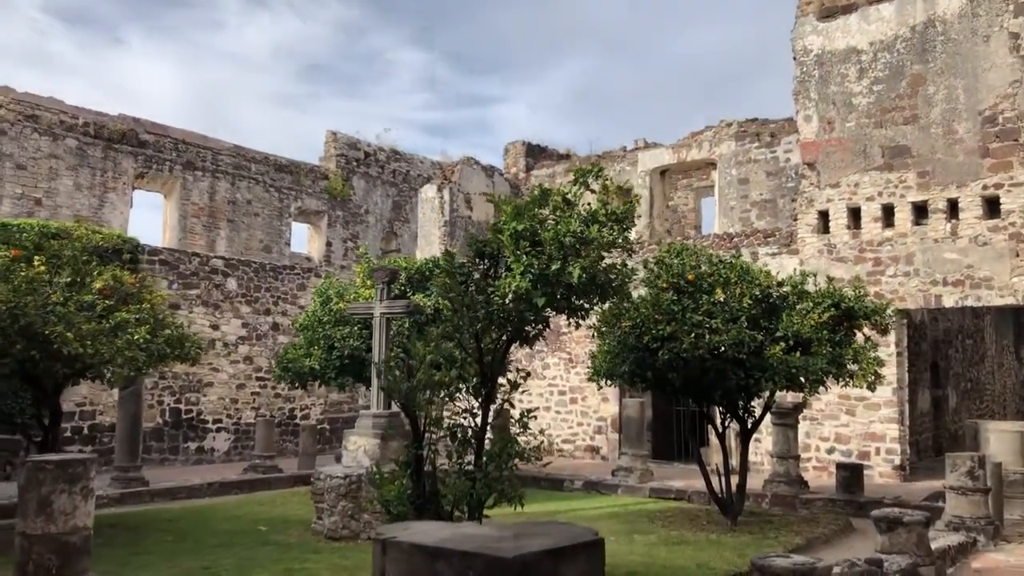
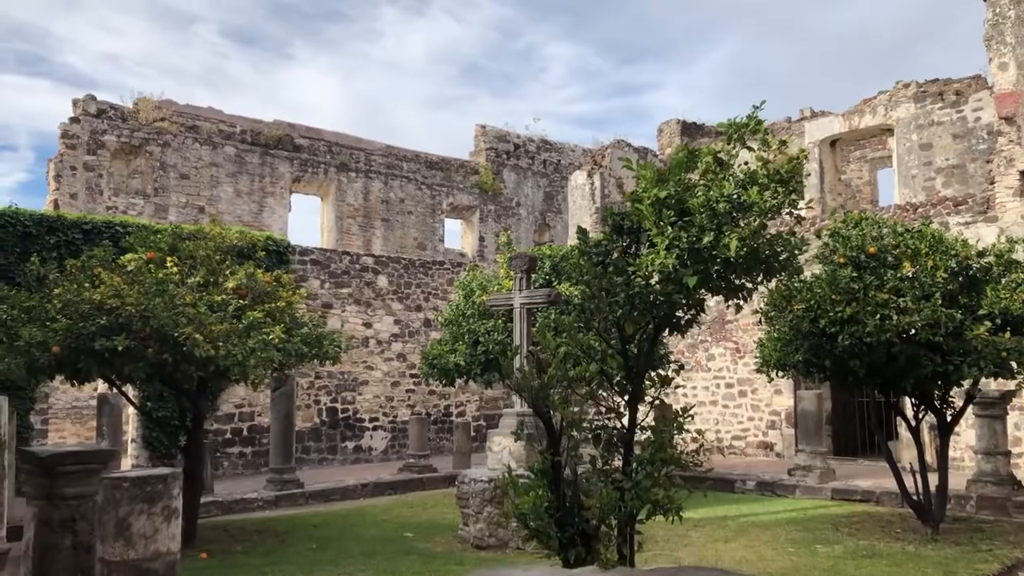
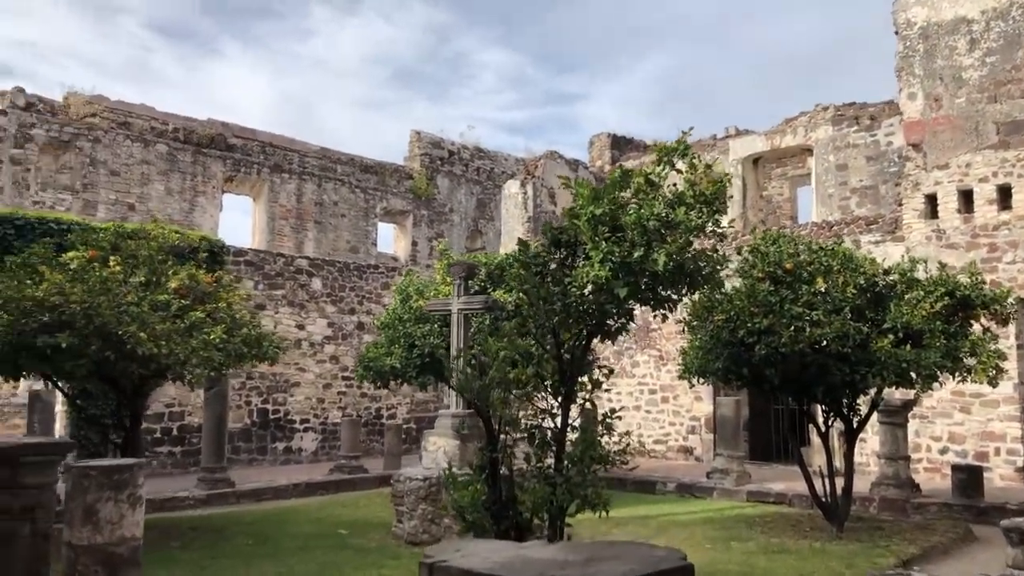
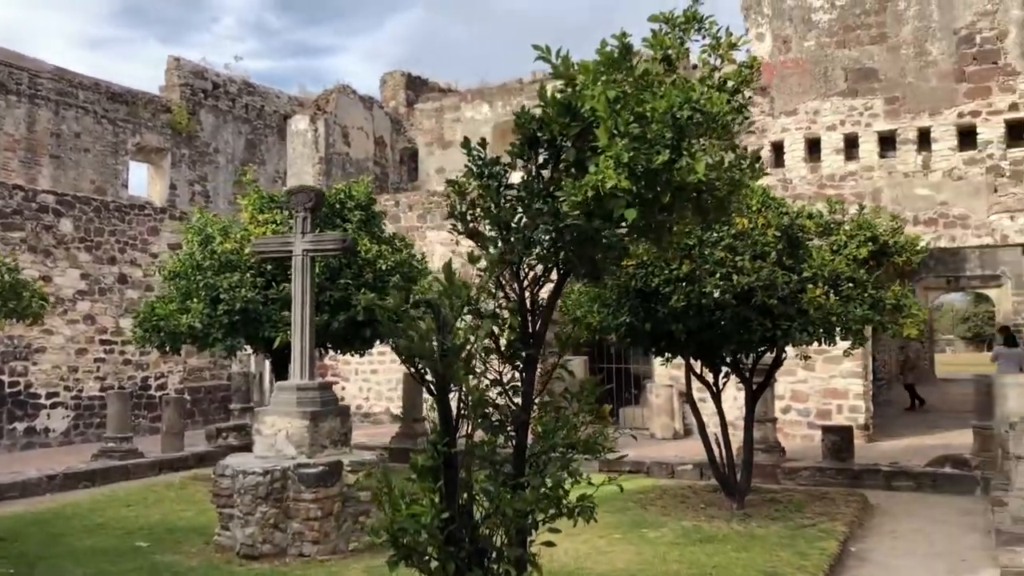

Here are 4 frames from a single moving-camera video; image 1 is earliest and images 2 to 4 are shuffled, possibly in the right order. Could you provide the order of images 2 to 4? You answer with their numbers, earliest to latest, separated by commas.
3, 2, 4
